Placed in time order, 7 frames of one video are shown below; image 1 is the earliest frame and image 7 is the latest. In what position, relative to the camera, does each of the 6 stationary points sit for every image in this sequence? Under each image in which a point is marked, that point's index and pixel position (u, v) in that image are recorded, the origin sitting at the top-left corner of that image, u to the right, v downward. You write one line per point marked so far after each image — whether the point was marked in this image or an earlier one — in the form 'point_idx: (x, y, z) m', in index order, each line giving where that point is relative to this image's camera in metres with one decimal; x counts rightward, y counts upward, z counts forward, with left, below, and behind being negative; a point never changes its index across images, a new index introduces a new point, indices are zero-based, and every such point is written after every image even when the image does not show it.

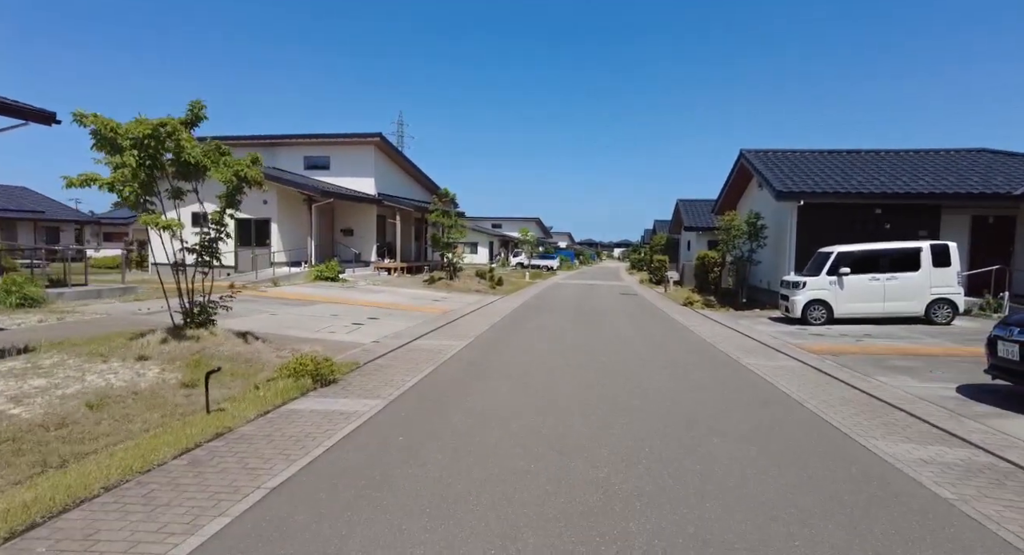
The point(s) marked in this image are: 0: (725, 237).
0: (+8.0, +1.5, +17.9) m
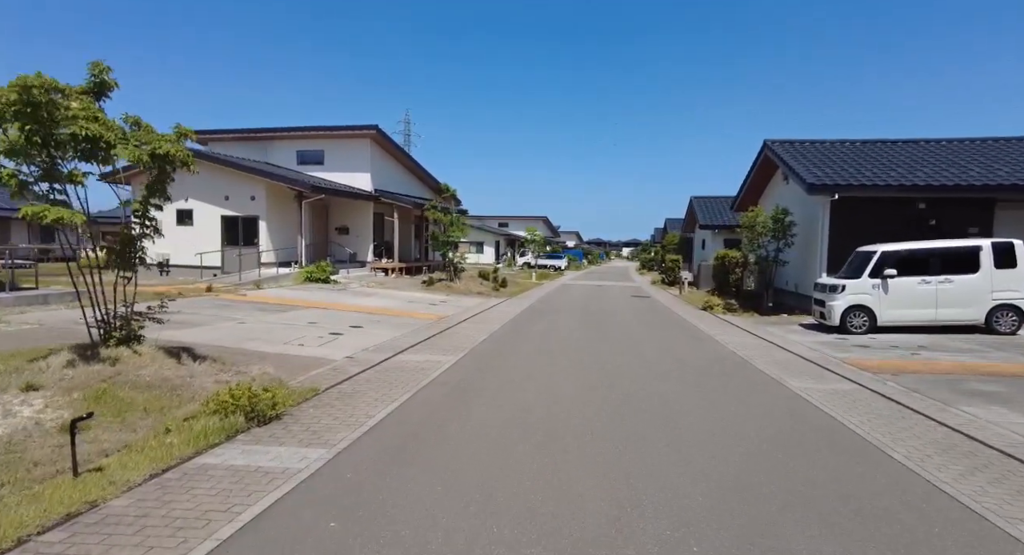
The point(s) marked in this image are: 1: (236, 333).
0: (+8.1, +1.4, +16.4) m
1: (-5.1, -1.0, +8.9) m
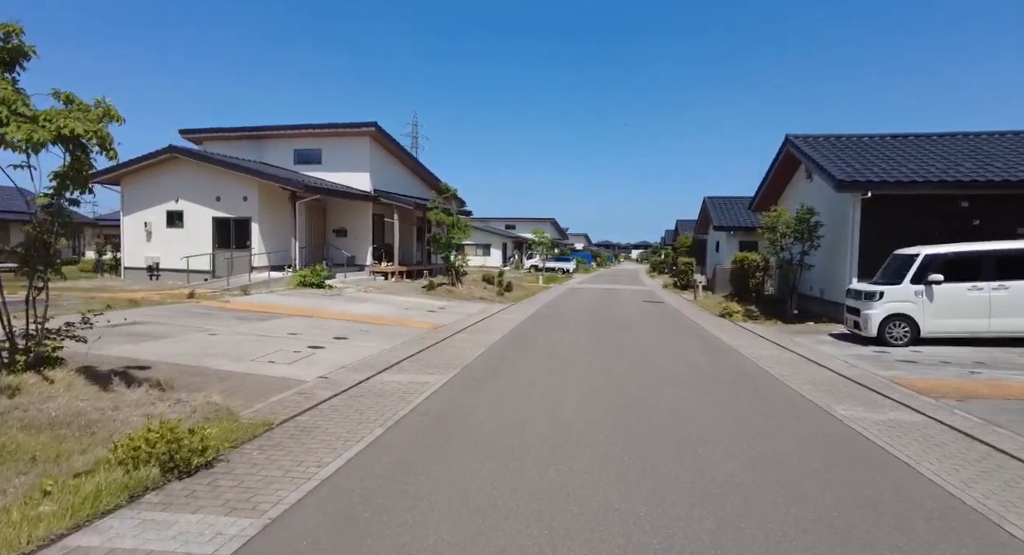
0: (+8.2, +1.3, +15.2) m
1: (-5.2, -1.2, +8.0) m
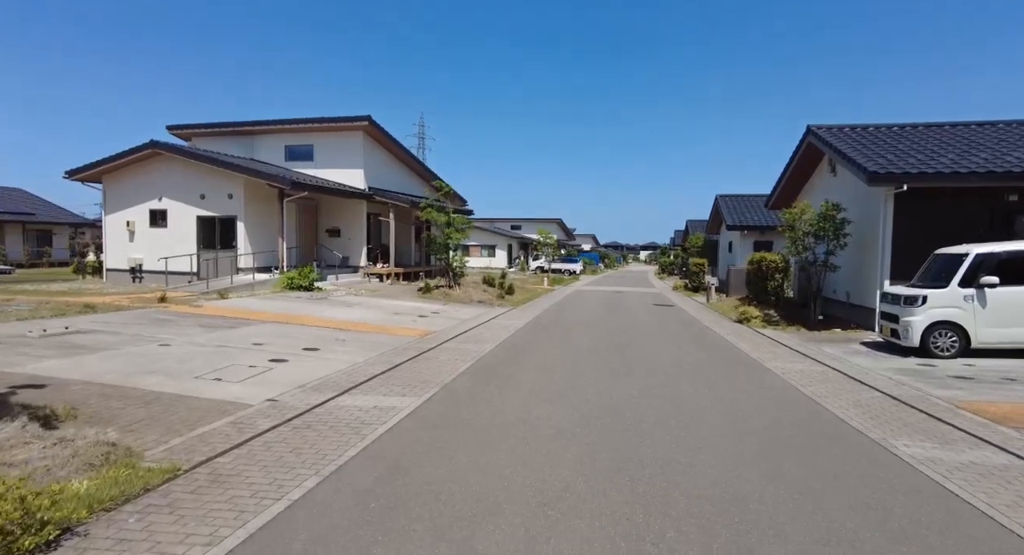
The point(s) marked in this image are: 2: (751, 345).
0: (+8.2, +1.2, +13.9) m
1: (-5.3, -1.2, +6.9) m
2: (+5.9, -1.6, +11.9) m
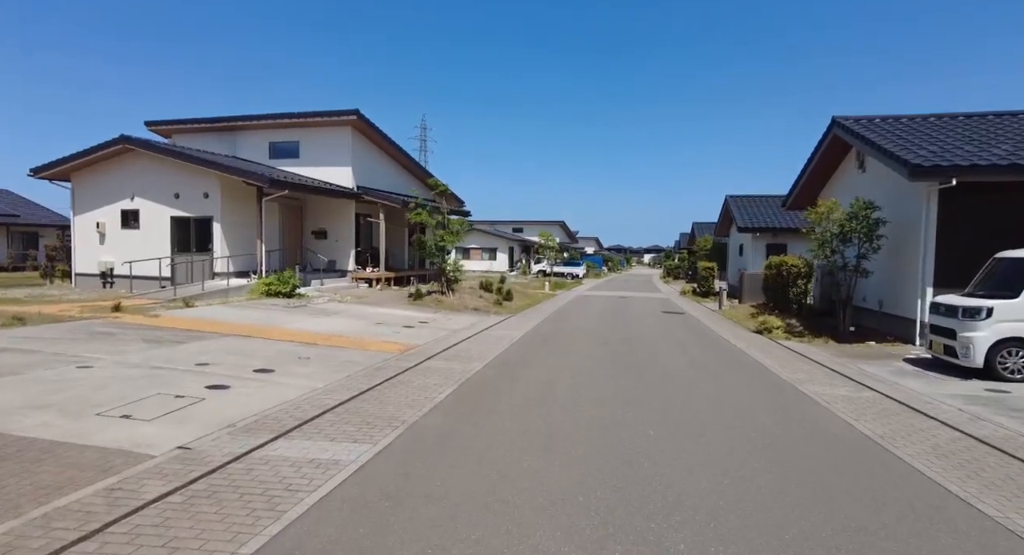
0: (+8.1, +1.1, +12.5) m
1: (-5.5, -1.3, +5.6) m
2: (+5.8, -1.8, +10.5) m
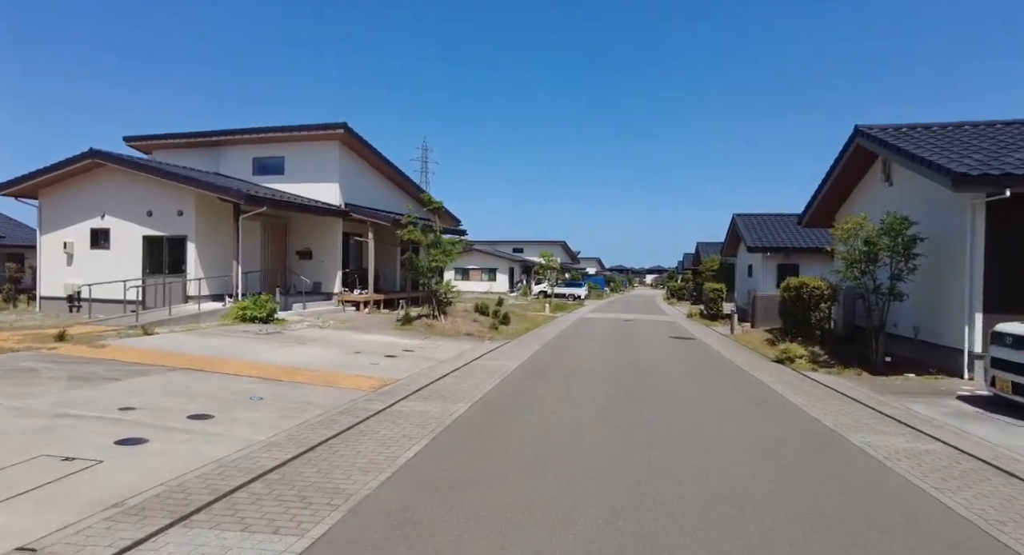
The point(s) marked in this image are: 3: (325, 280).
0: (+7.9, +0.5, +11.3) m
1: (-5.6, -1.6, +4.3) m
2: (+5.6, -2.3, +9.1) m
3: (-7.0, -0.1, +18.0) m
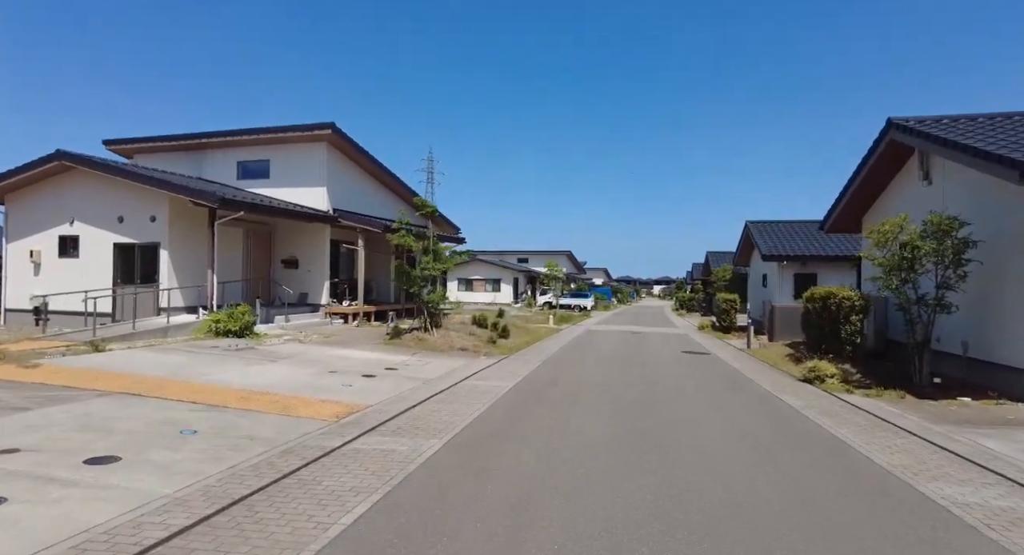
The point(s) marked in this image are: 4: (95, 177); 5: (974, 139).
0: (+7.8, +0.3, +10.0) m
1: (-5.9, -1.6, +3.1) m
2: (+5.5, -2.4, +7.8) m
3: (-7.0, -0.4, +16.8) m
4: (-12.5, +3.0, +14.4) m
5: (+8.8, +2.6, +9.2) m
